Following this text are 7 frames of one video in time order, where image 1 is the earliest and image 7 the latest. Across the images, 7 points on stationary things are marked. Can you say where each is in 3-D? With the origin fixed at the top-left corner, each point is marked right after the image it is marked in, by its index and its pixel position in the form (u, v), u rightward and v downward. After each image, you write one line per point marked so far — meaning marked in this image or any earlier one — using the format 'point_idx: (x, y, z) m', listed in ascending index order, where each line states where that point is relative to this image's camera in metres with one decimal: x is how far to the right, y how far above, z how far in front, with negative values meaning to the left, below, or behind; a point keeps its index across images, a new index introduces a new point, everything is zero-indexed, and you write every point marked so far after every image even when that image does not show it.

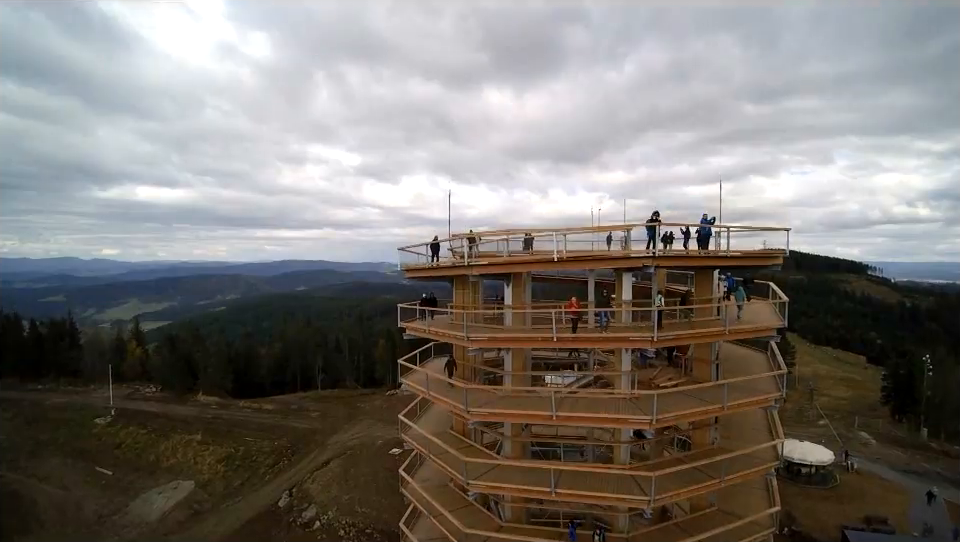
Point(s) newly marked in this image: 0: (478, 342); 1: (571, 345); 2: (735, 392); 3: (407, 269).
0: (-0.1, -2.1, +14.0) m
1: (+2.6, -2.1, +13.4) m
2: (+7.9, -3.7, +14.6) m
3: (-3.0, +0.1, +19.0) m
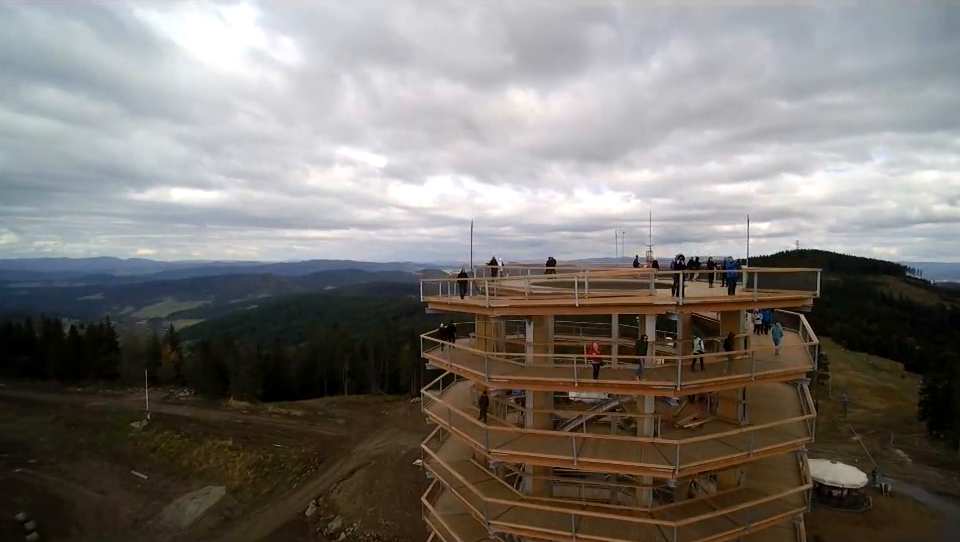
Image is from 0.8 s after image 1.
0: (+0.6, -3.4, +14.2) m
1: (+3.2, -3.4, +13.4) m
2: (+8.6, -5.0, +14.4) m
3: (-2.1, -1.1, +19.3) m
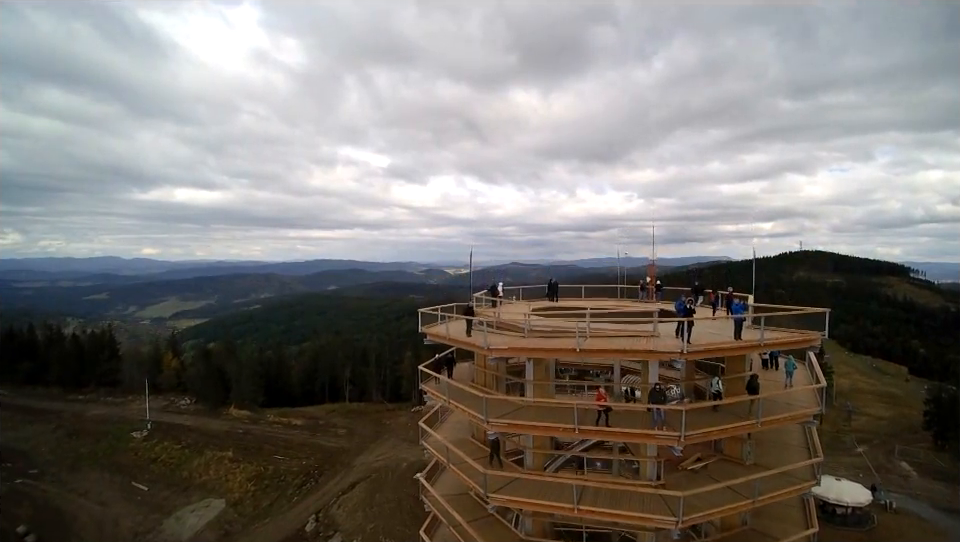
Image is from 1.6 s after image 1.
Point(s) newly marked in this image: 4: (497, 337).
0: (+0.5, -4.6, +13.9) m
1: (+3.1, -4.6, +13.2) m
2: (+8.5, -6.2, +14.1) m
3: (-2.2, -2.4, +19.1) m
4: (+0.6, -2.2, +15.6) m
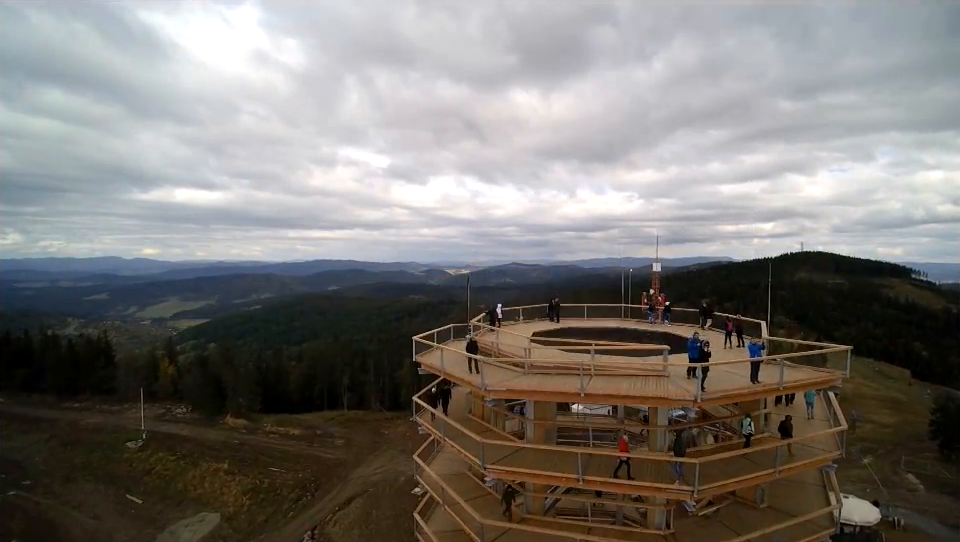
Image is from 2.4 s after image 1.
0: (+0.4, -5.5, +13.1) m
1: (+3.1, -5.5, +12.3) m
2: (+8.4, -7.2, +13.2) m
3: (-2.3, -3.3, +18.2) m
4: (+0.5, -3.2, +14.7) m
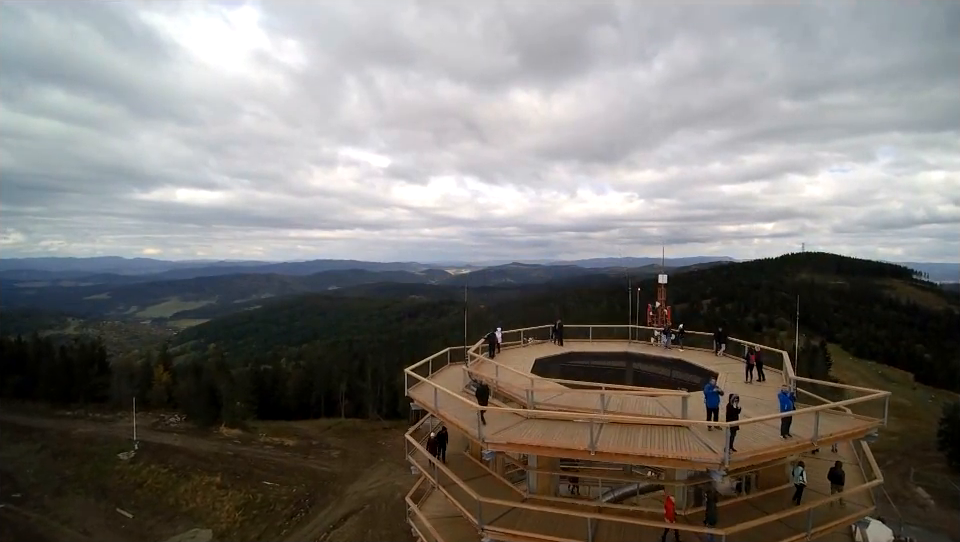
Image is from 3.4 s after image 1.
0: (+0.3, -6.5, +11.8) m
1: (+2.9, -6.5, +11.1) m
2: (+8.2, -8.2, +12.0) m
3: (-2.4, -4.3, +17.0) m
4: (+0.3, -4.2, +13.5) m
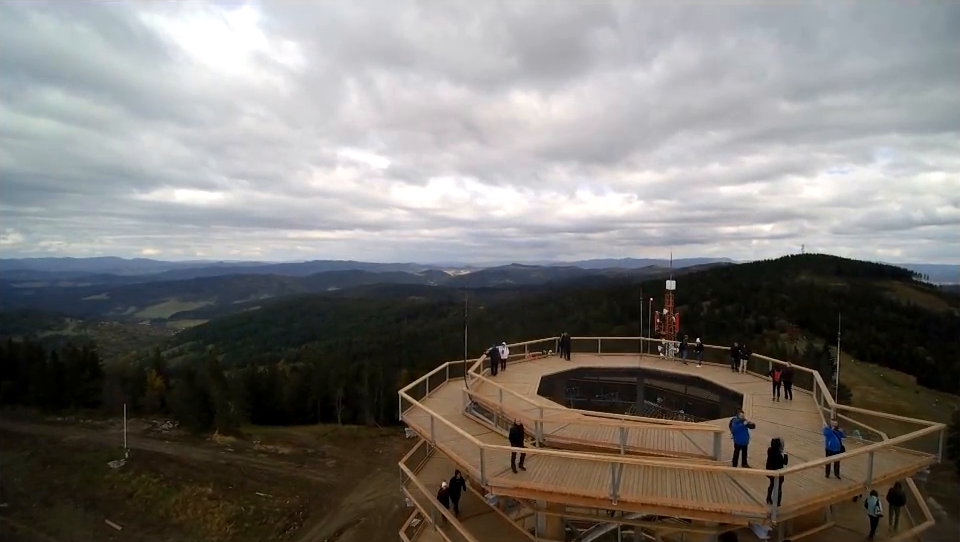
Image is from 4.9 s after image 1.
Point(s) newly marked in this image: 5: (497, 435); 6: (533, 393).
0: (+0.3, -6.9, +10.4) m
1: (+2.9, -6.9, +9.7) m
2: (+8.3, -8.6, +10.6) m
3: (-2.4, -4.7, +15.6) m
4: (+0.4, -4.6, +12.1) m
5: (+0.4, -5.1, +14.9) m
6: (+1.9, -4.7, +18.5) m
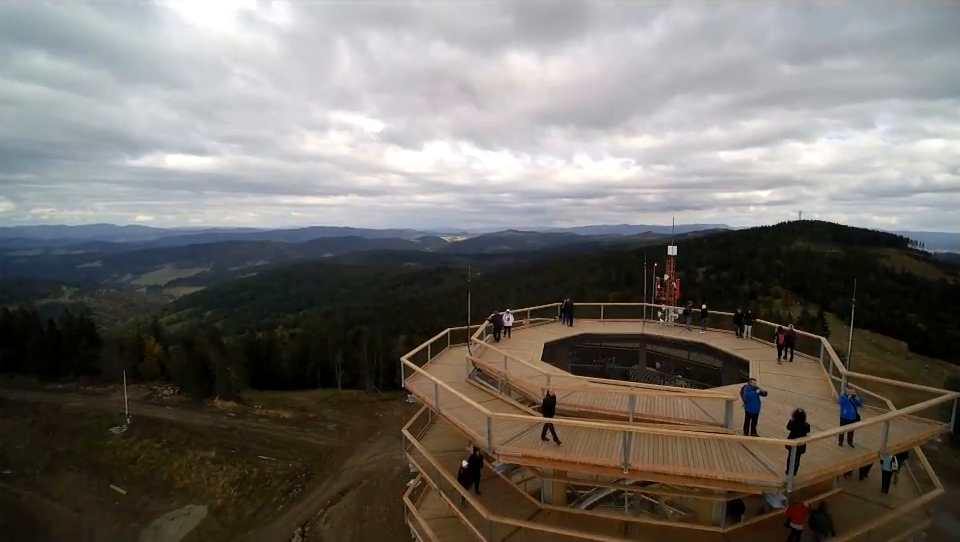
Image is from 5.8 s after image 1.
0: (+0.6, -6.1, +10.1) m
1: (+3.3, -6.2, +9.4) m
2: (+8.6, -7.8, +10.5) m
3: (-2.1, -3.6, +15.1) m
4: (+0.7, -3.7, +11.6) m
5: (+0.7, -4.0, +14.4) m
6: (+2.2, -3.4, +18.0) m
